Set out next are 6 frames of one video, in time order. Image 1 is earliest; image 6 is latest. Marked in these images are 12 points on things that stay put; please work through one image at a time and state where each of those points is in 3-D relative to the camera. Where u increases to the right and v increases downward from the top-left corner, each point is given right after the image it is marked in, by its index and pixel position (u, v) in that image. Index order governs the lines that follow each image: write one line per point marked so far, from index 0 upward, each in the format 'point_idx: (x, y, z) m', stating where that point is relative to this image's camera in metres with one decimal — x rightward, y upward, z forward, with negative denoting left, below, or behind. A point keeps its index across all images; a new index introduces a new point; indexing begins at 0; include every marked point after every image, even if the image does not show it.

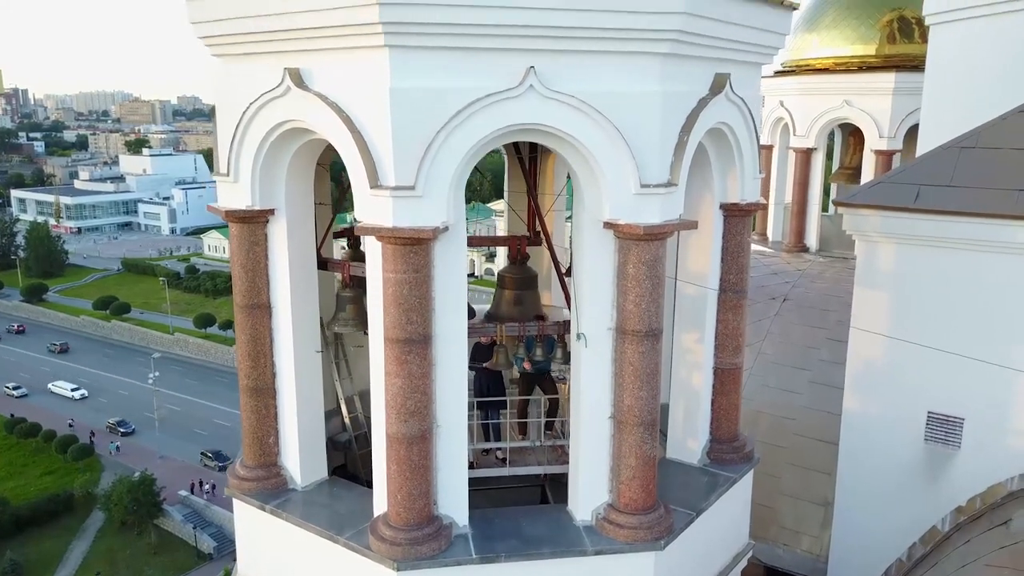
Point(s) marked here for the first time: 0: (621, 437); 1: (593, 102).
0: (+0.3, -0.5, +2.5) m
1: (+0.2, +0.5, +2.4) m
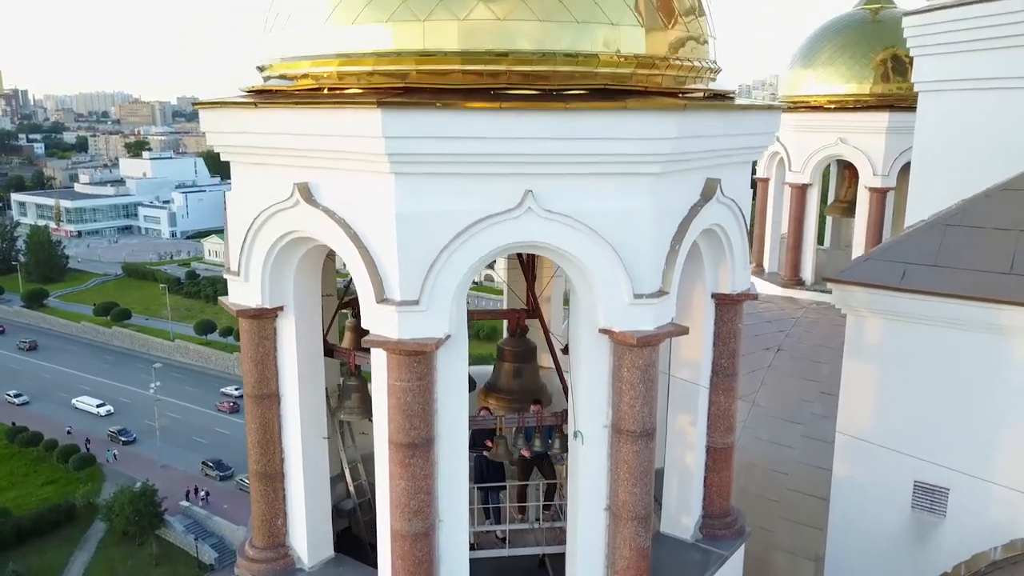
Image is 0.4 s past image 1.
0: (+0.3, -0.8, +2.6) m
1: (+0.2, +0.2, +2.5) m
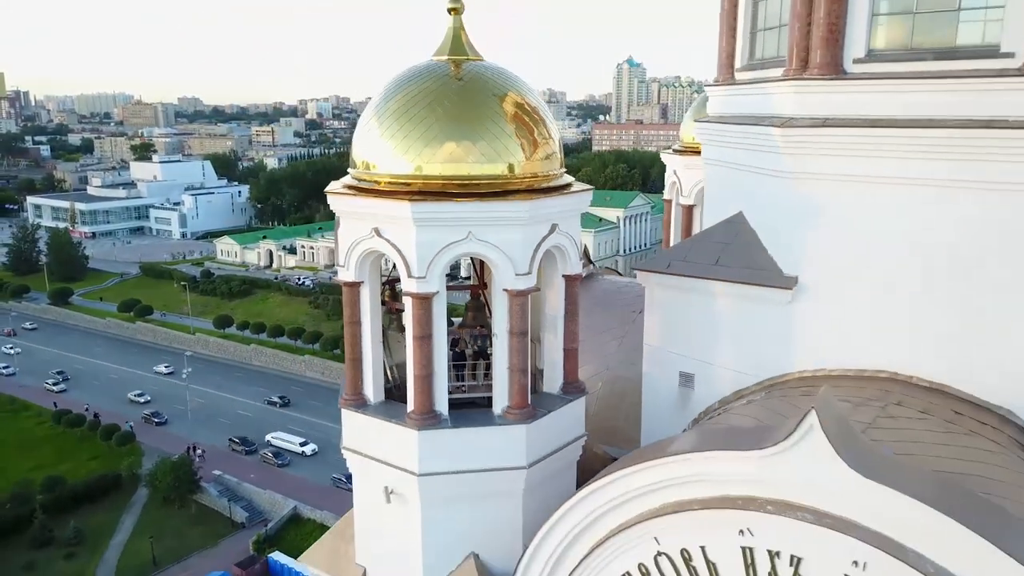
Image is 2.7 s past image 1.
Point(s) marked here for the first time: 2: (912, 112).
0: (0.0, -0.7, +5.9) m
1: (-0.1, +0.3, +5.8) m
2: (+2.8, +1.2, +5.4) m
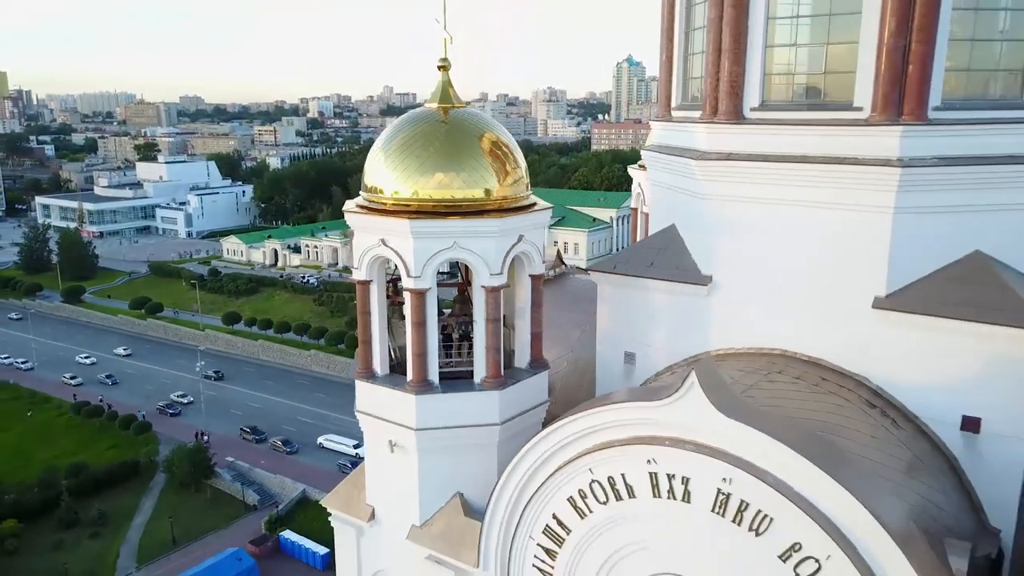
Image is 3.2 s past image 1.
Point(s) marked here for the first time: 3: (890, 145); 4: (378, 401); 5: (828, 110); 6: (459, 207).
0: (-0.2, -0.6, +7.7) m
1: (-0.4, +0.3, +7.5) m
2: (+2.5, +1.2, +7.1) m
3: (+3.1, +1.2, +6.7) m
4: (-1.3, -1.1, +7.9) m
5: (+2.8, +1.6, +7.0) m
6: (-0.5, +0.7, +7.4) m
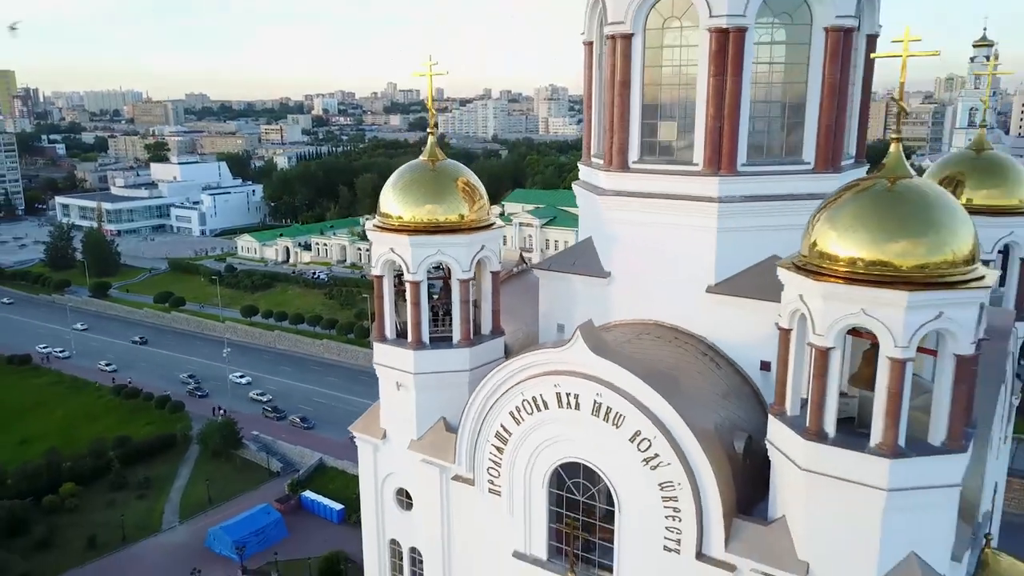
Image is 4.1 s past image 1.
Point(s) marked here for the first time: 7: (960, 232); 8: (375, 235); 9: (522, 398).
0: (-0.7, -0.5, +11.5) m
1: (-0.9, +0.5, +11.4) m
2: (+2.0, +1.3, +11.0) m
3: (+2.6, +1.3, +10.5) m
4: (-1.8, -1.0, +11.8) m
5: (+2.3, +1.7, +10.9) m
6: (-1.0, +0.8, +11.3) m
7: (+4.3, +0.5, +7.8) m
8: (-2.0, +0.7, +11.6) m
9: (+0.1, -1.4, +10.4) m
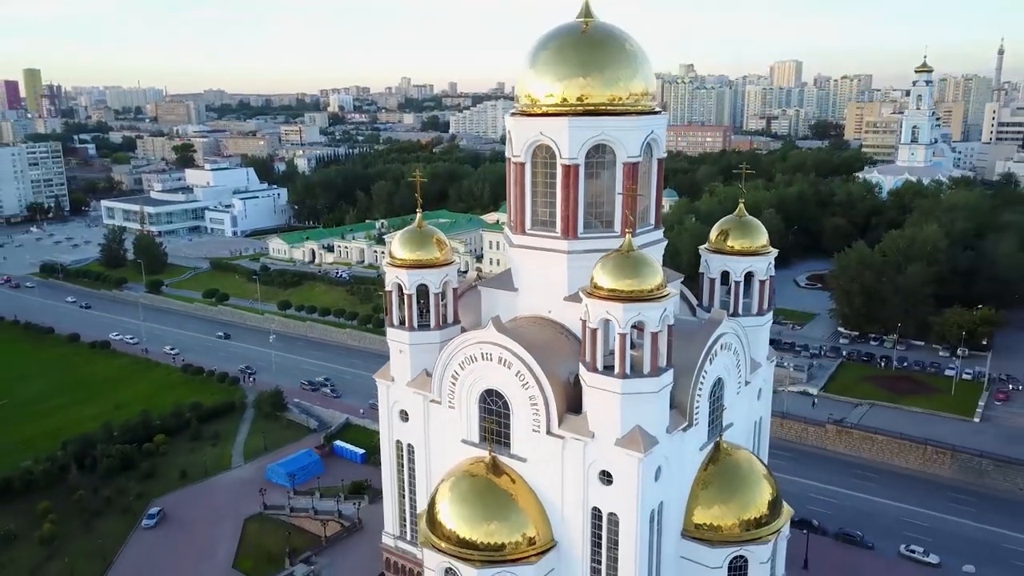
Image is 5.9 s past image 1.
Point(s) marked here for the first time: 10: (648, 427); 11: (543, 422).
0: (-2.0, -0.8, +21.0) m
1: (-2.1, +0.2, +20.8) m
2: (+0.7, +1.1, +20.4) m
3: (+1.3, +1.1, +19.9) m
4: (-3.1, -1.2, +21.3) m
5: (+1.0, +1.4, +20.2) m
6: (-2.3, +0.6, +20.7) m
7: (+3.0, +0.2, +17.1) m
8: (-3.3, +0.5, +21.1) m
9: (-1.2, -1.7, +19.8) m
10: (+3.0, -3.0, +17.6) m
11: (+0.7, -3.1, +18.7) m
